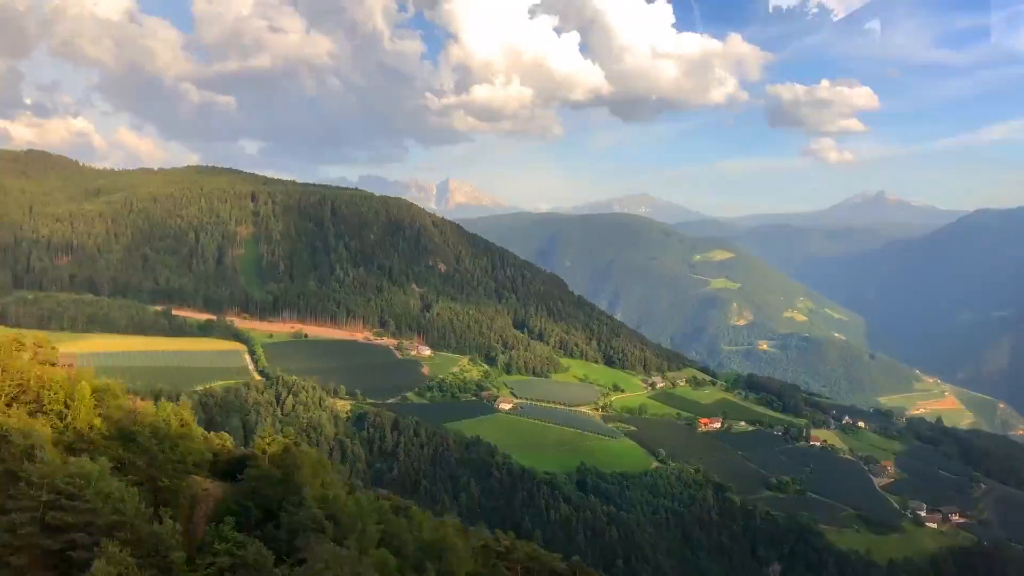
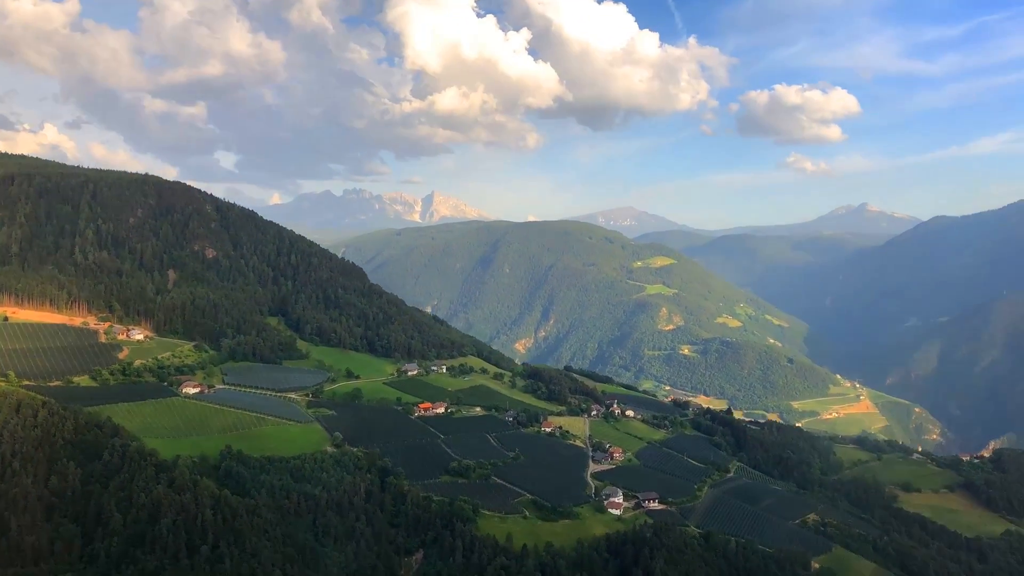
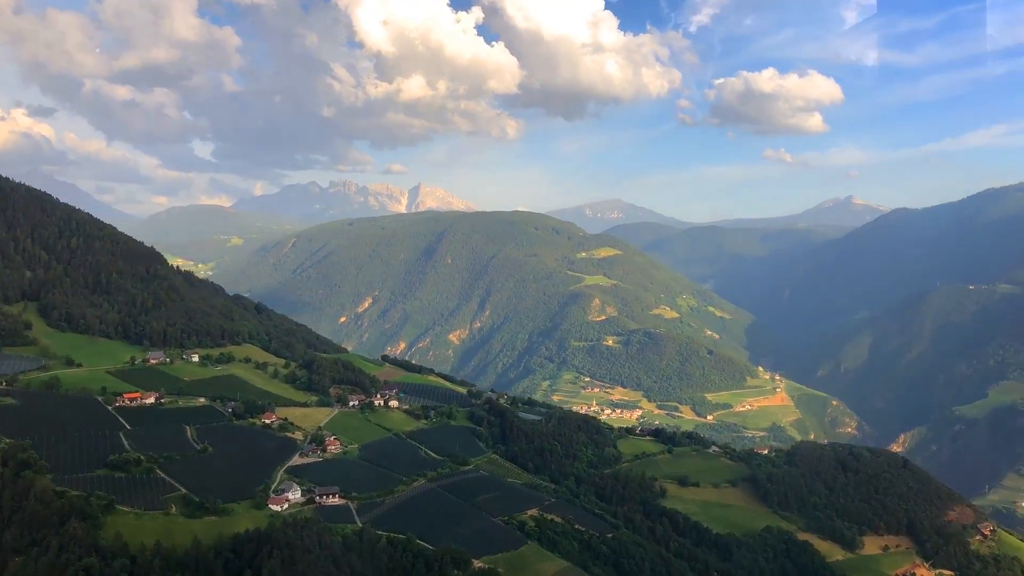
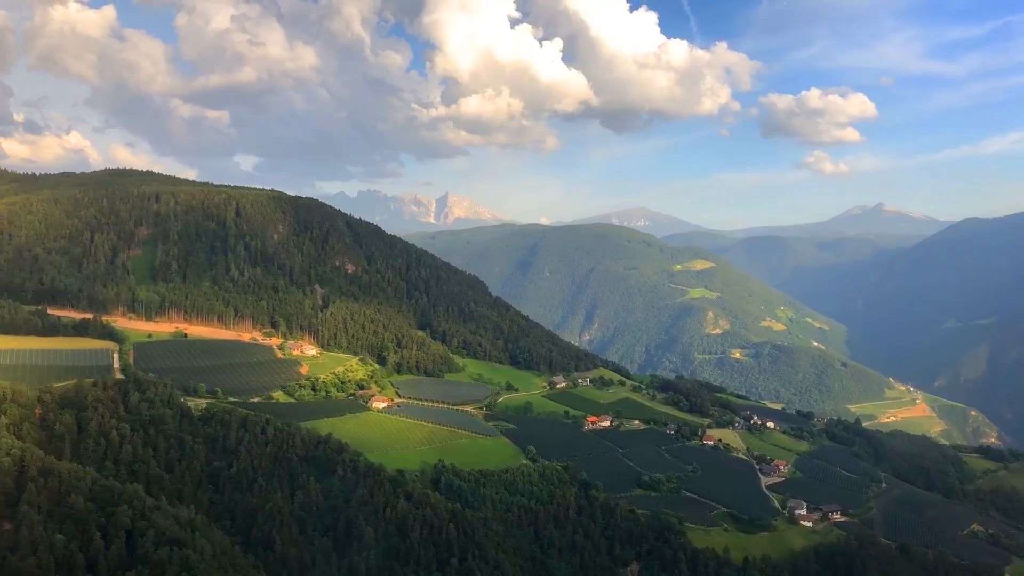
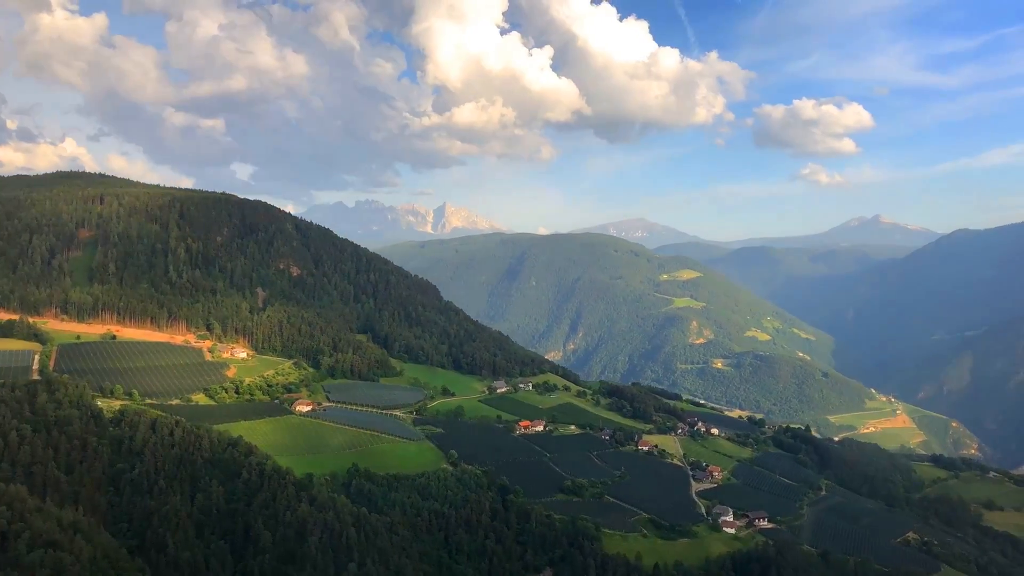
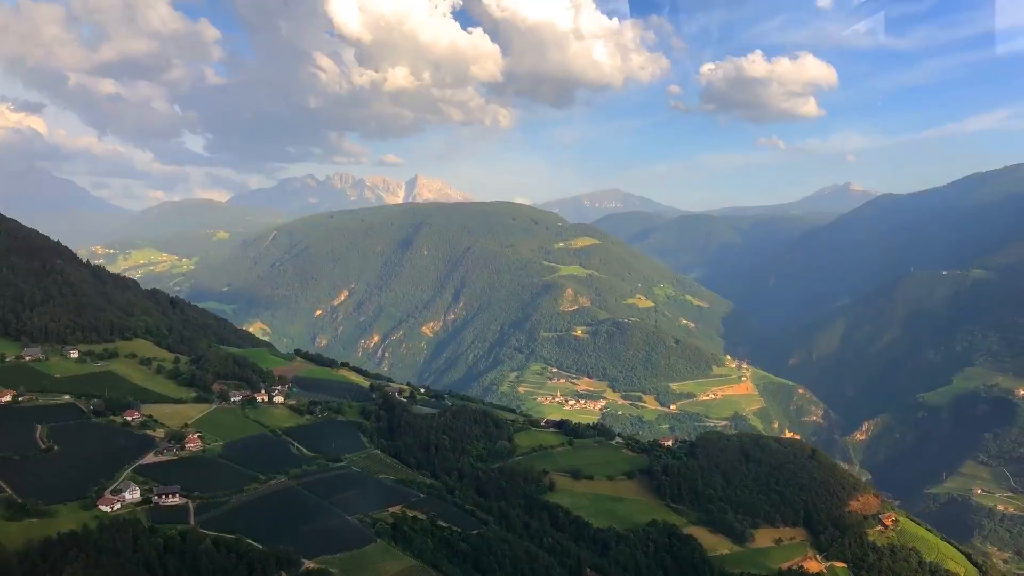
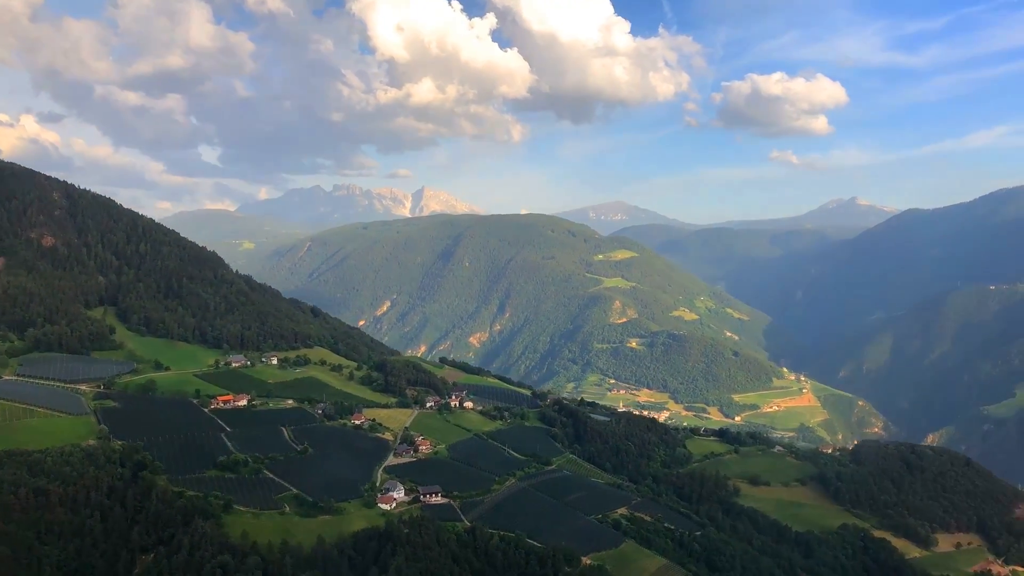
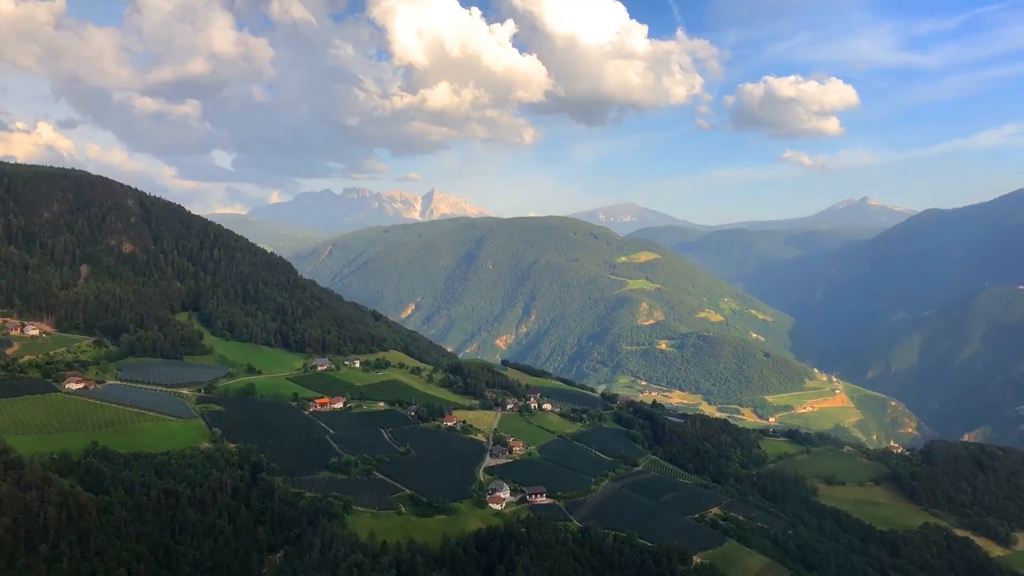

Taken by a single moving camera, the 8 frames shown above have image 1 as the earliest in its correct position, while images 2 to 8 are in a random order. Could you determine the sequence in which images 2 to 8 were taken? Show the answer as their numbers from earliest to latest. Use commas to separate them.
4, 5, 2, 8, 7, 3, 6
